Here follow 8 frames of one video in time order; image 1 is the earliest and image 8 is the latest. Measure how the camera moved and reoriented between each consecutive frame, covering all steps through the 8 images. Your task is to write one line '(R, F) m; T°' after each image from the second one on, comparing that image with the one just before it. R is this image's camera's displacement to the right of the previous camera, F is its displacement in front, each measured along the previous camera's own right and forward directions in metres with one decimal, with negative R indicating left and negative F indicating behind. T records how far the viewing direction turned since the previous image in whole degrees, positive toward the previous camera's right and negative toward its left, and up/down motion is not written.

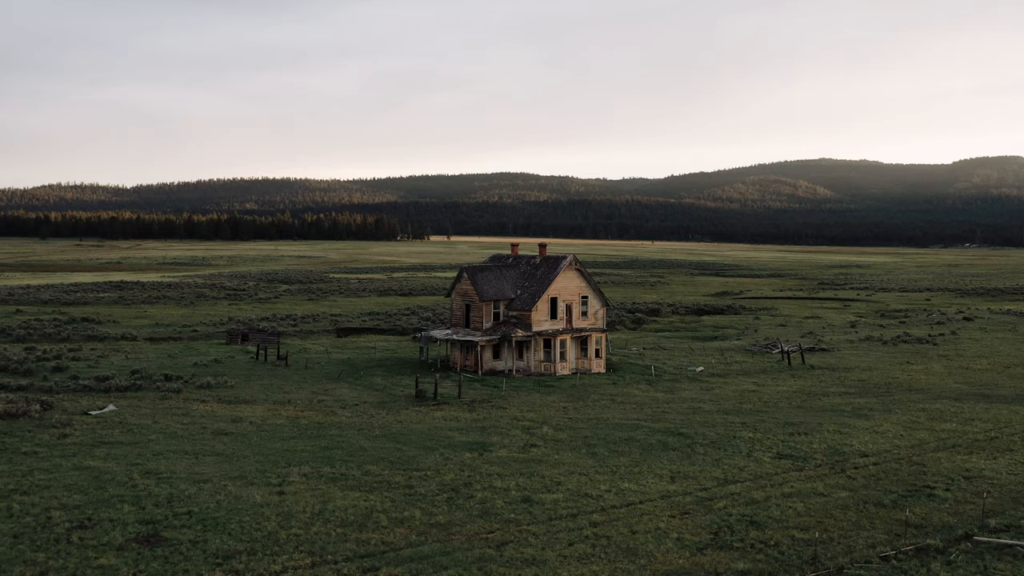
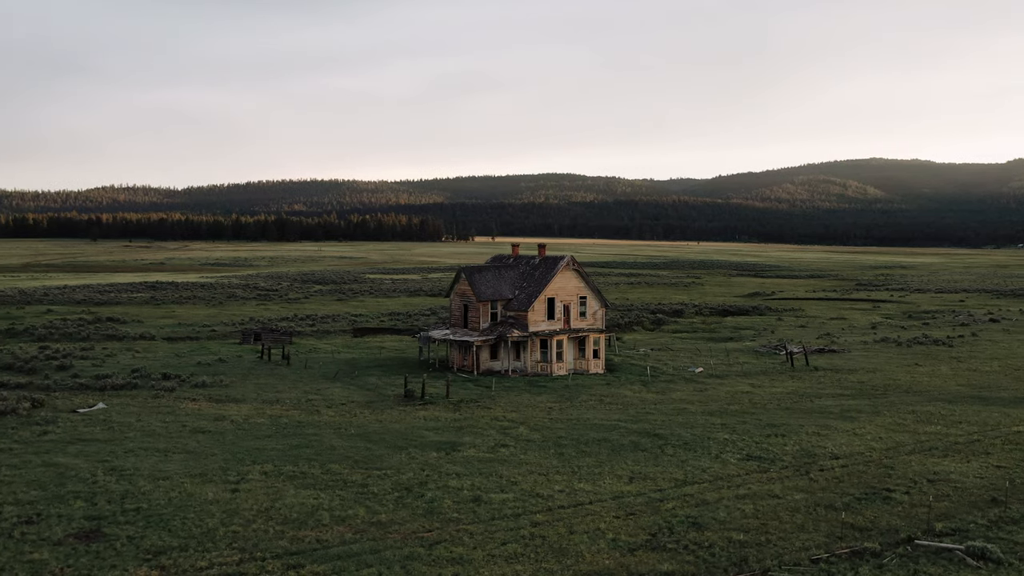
(+1.7, 0.0) m; -2°
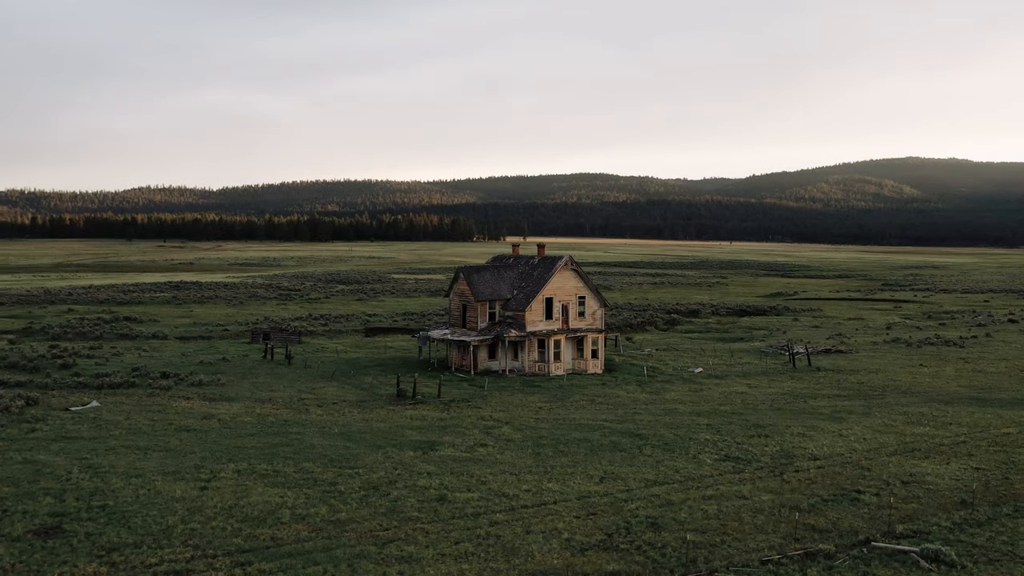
(+1.2, 0.0) m; -2°
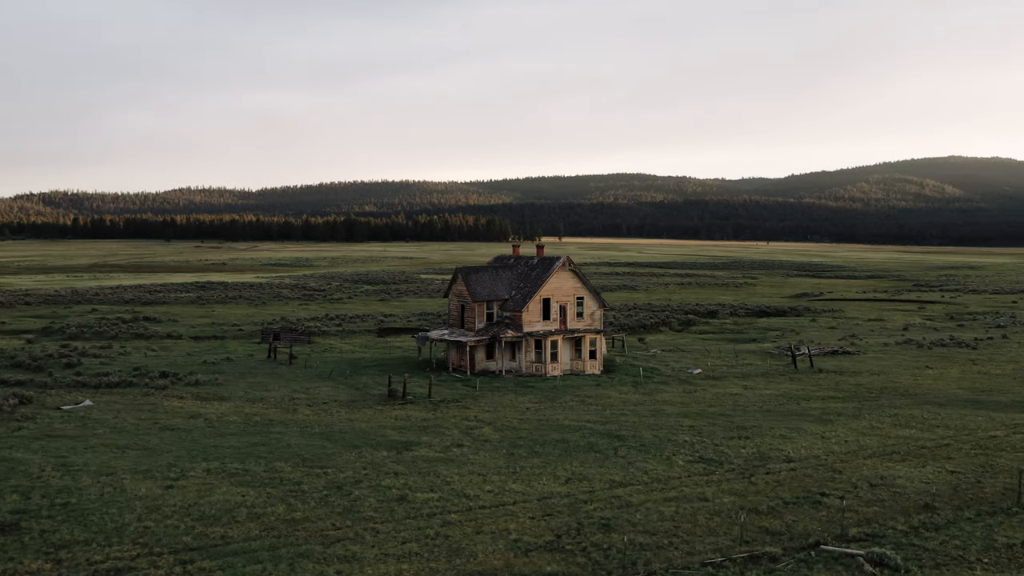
(+1.3, 0.0) m; -2°
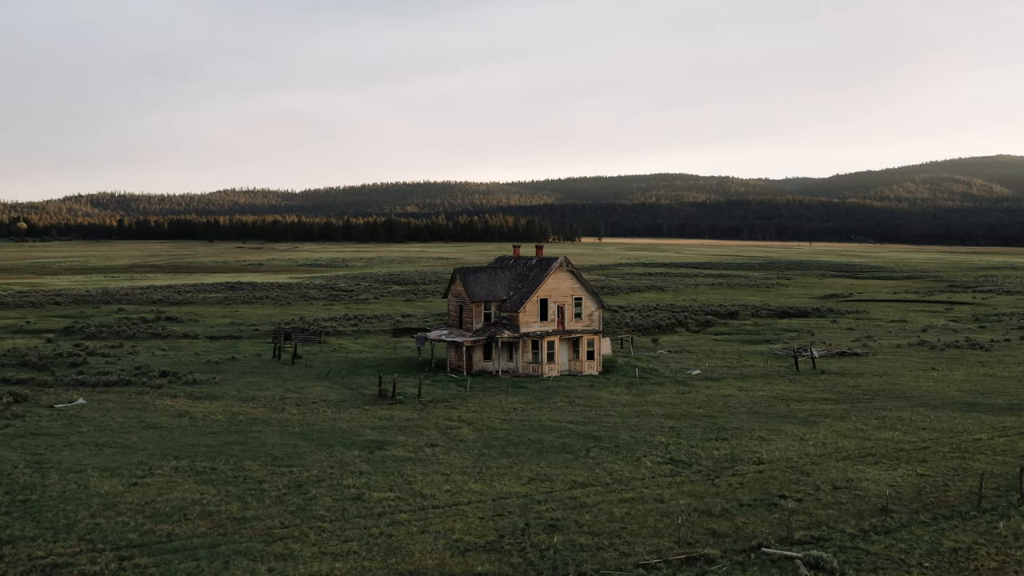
(+1.5, 0.0) m; -2°
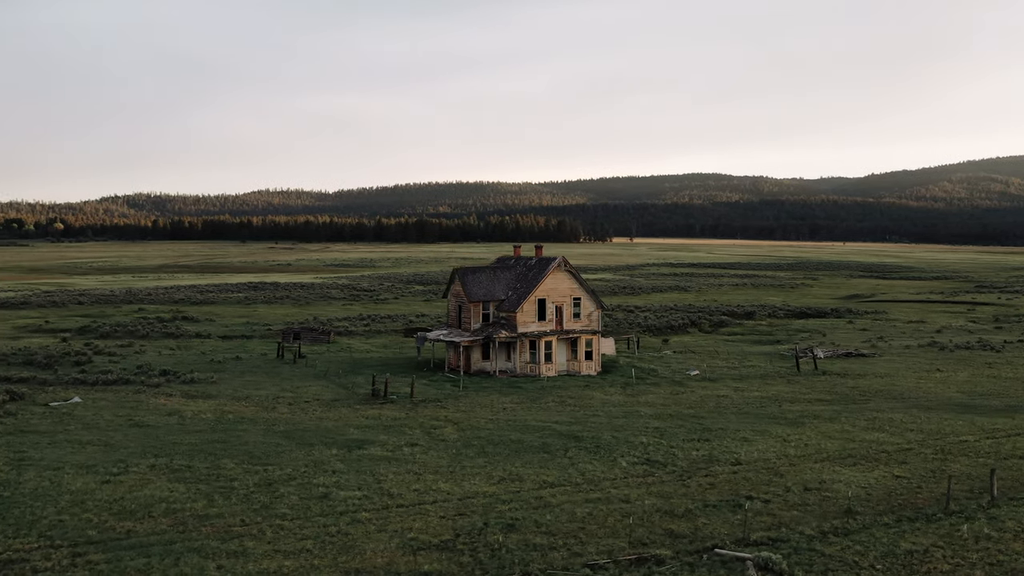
(+1.2, 0.0) m; -2°
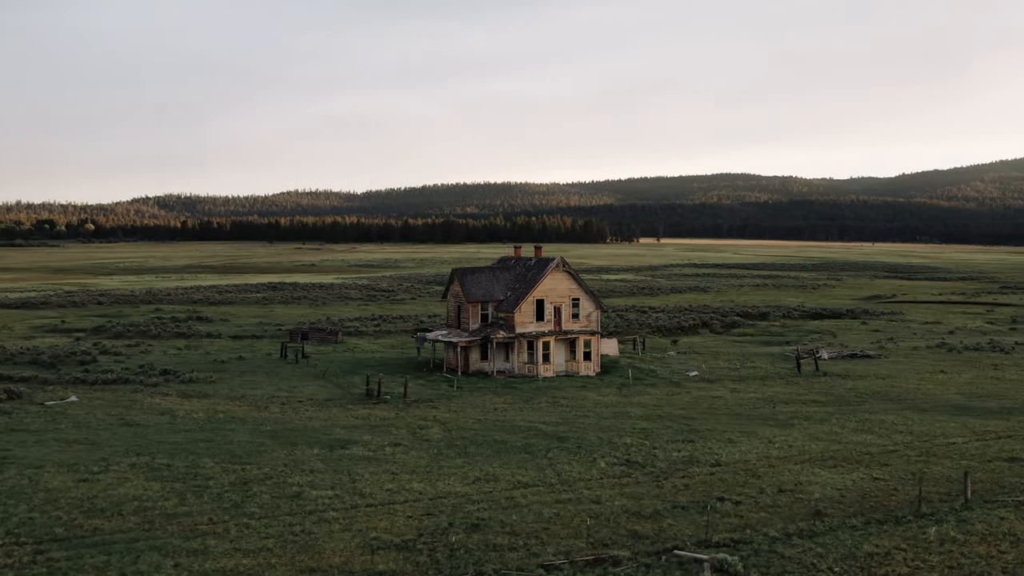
(+1.0, 0.0) m; -1°
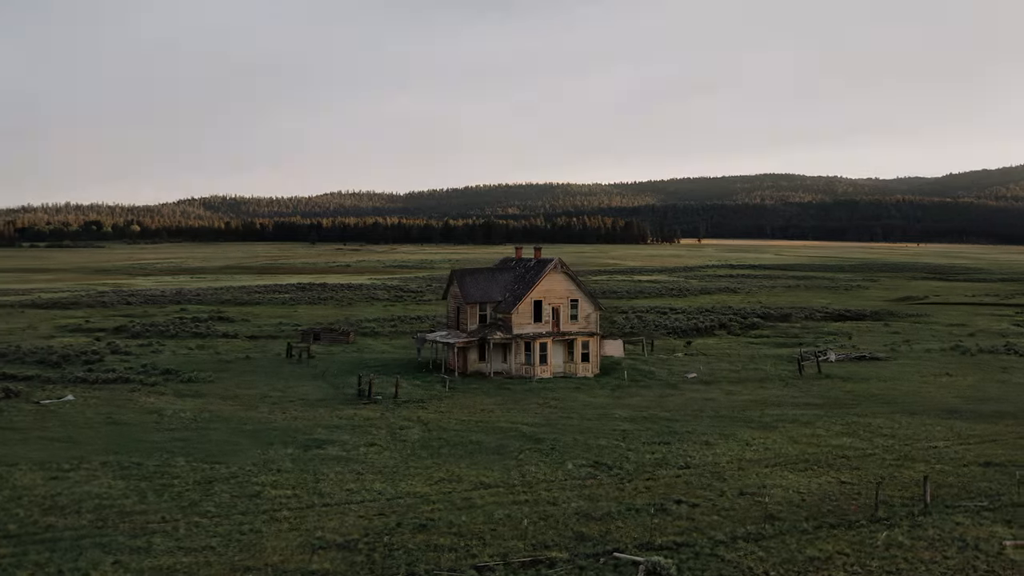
(+1.5, 0.0) m; -2°
